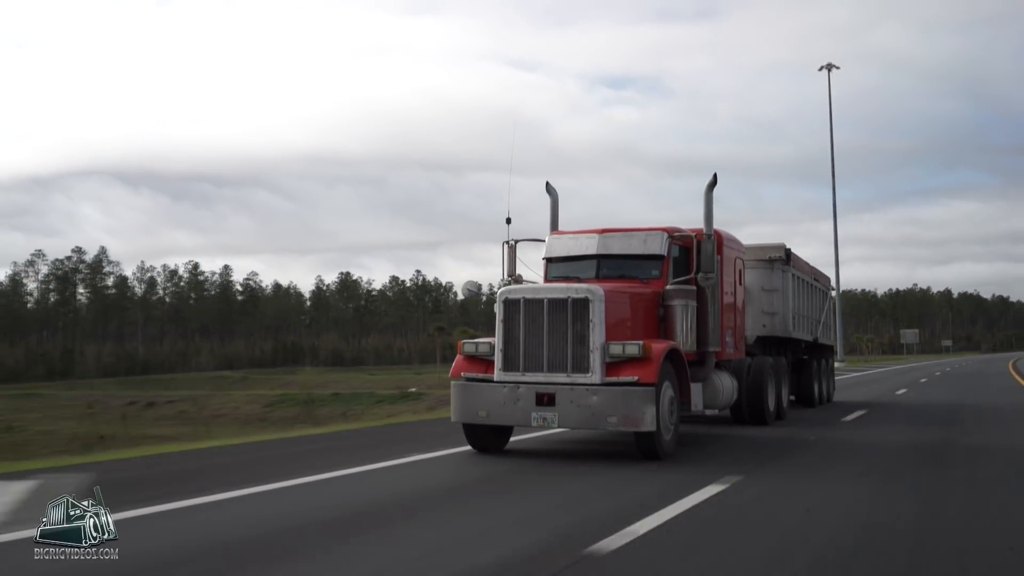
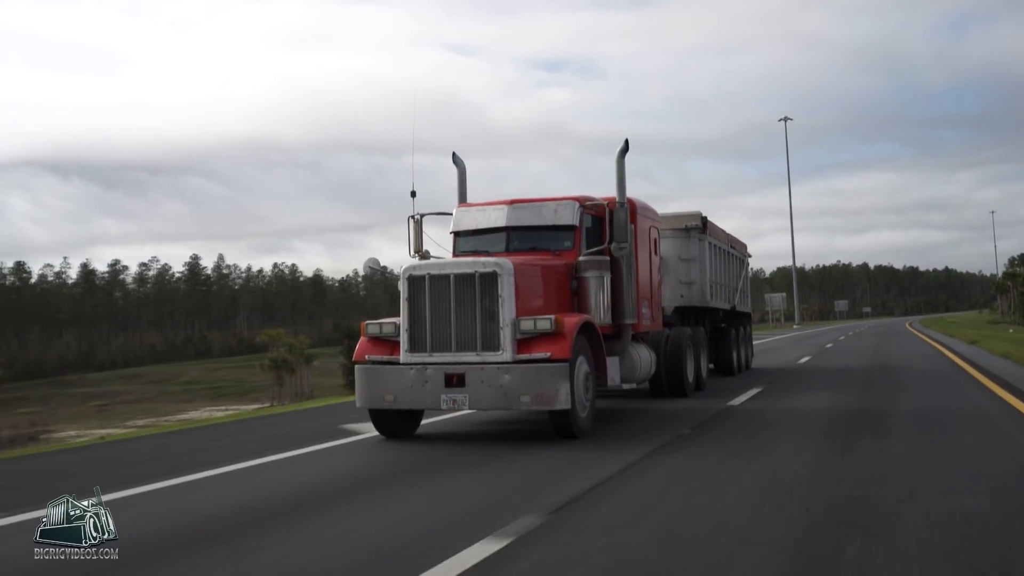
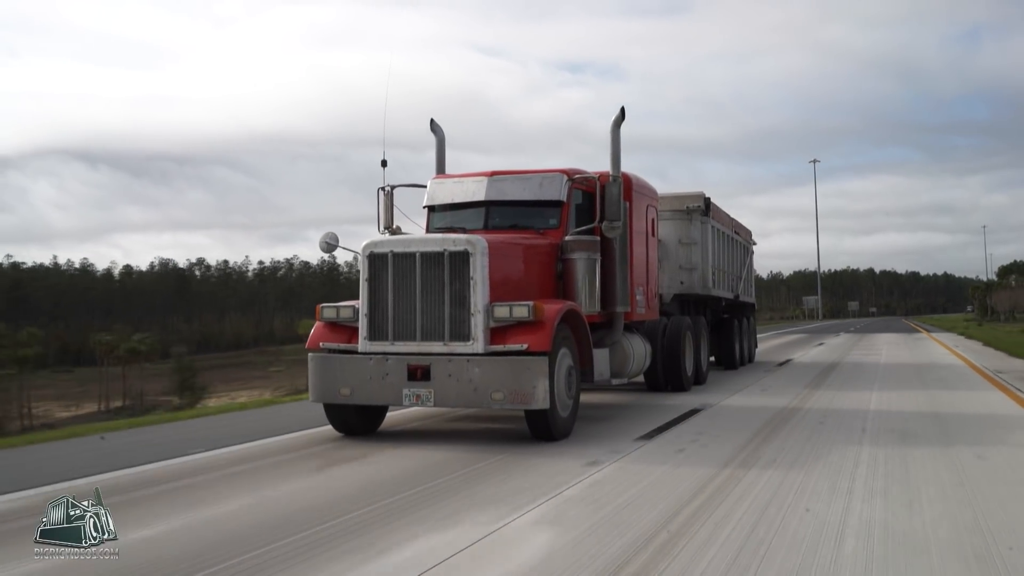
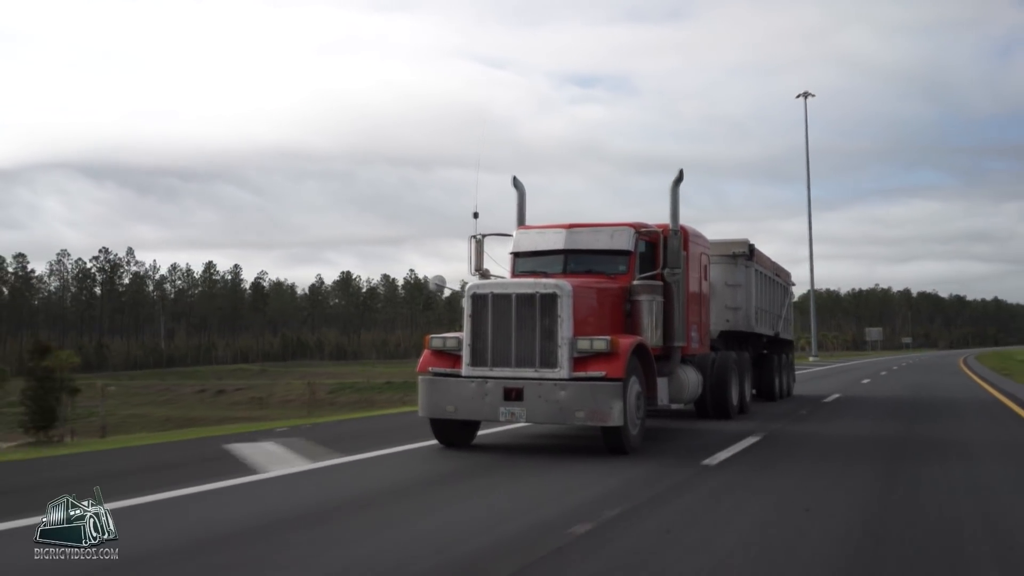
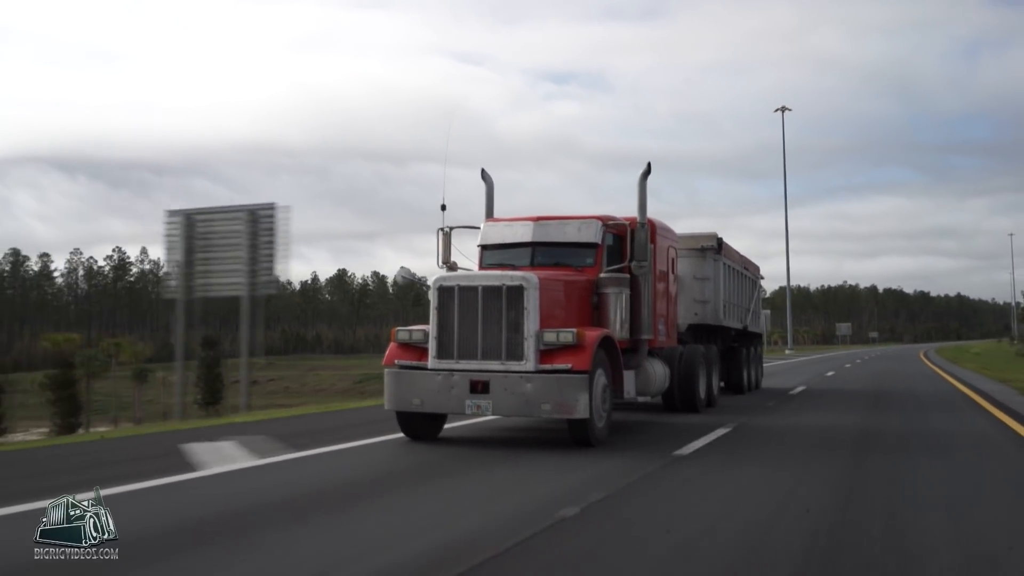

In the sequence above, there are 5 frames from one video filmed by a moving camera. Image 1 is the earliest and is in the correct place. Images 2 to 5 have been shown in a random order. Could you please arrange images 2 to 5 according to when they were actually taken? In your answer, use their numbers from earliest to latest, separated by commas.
4, 5, 2, 3
